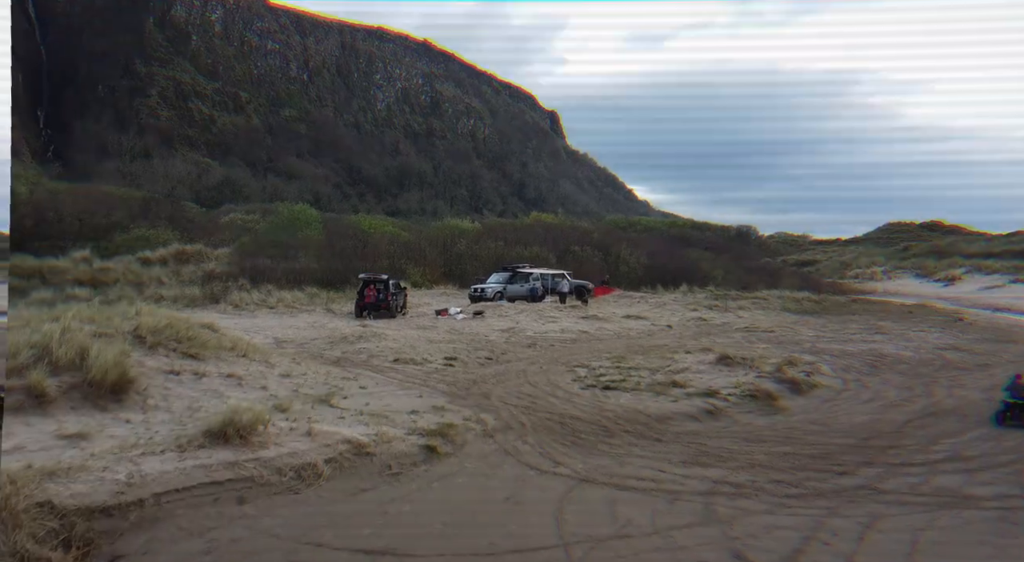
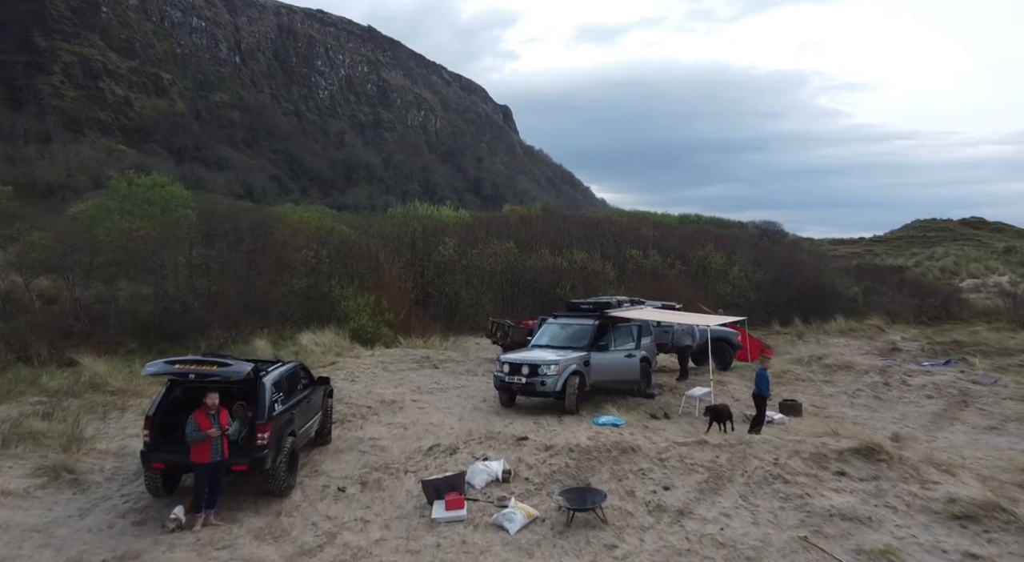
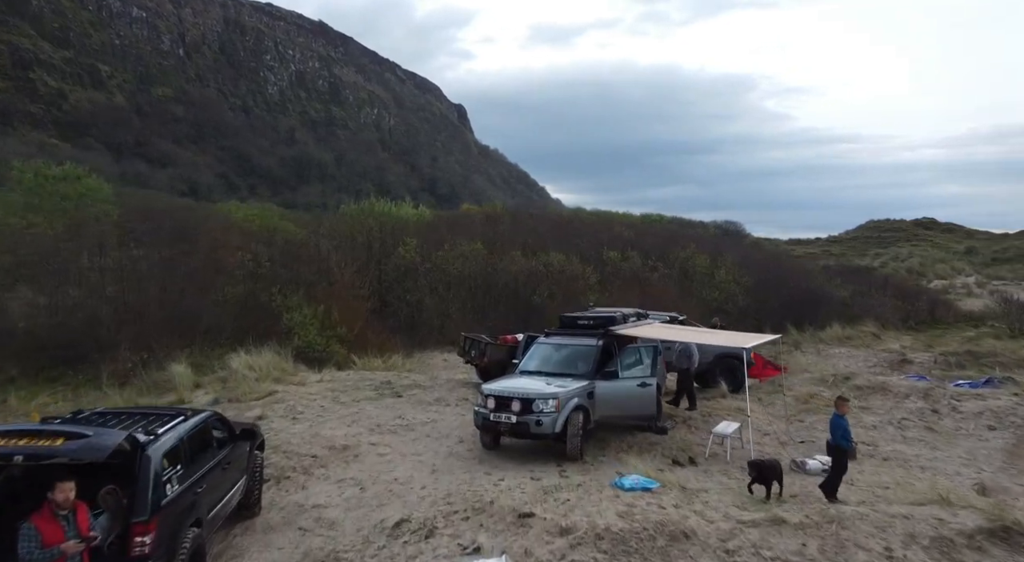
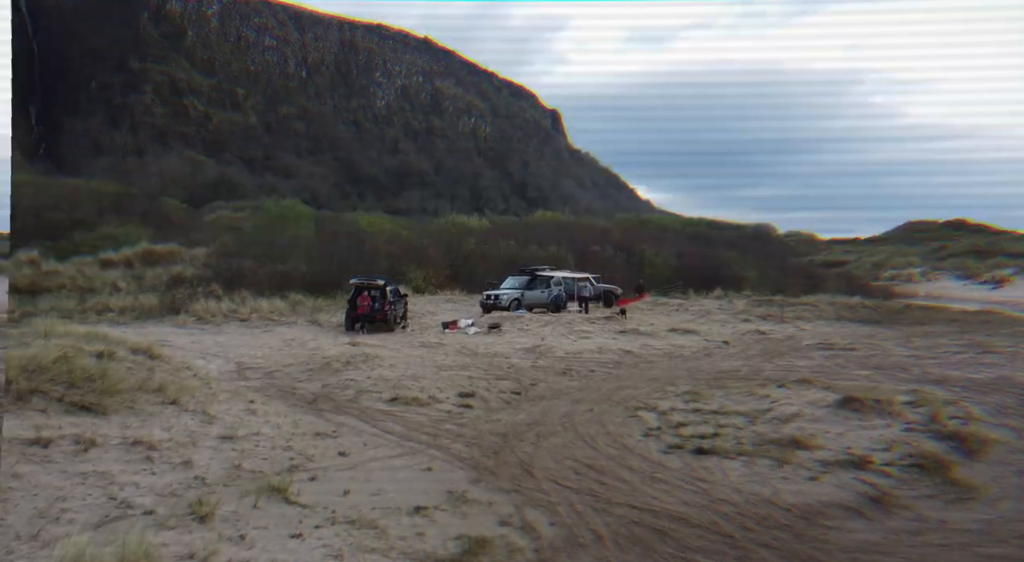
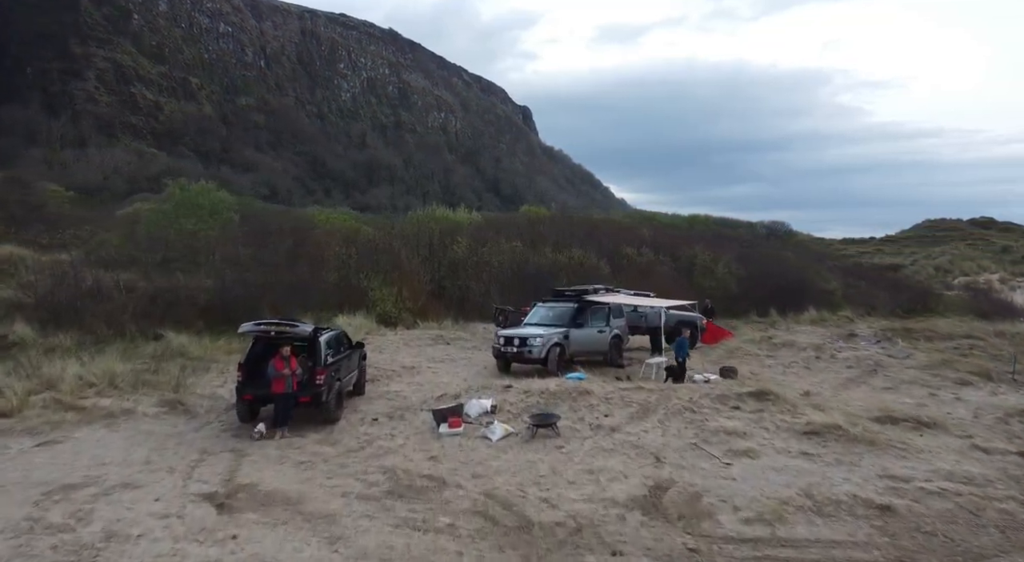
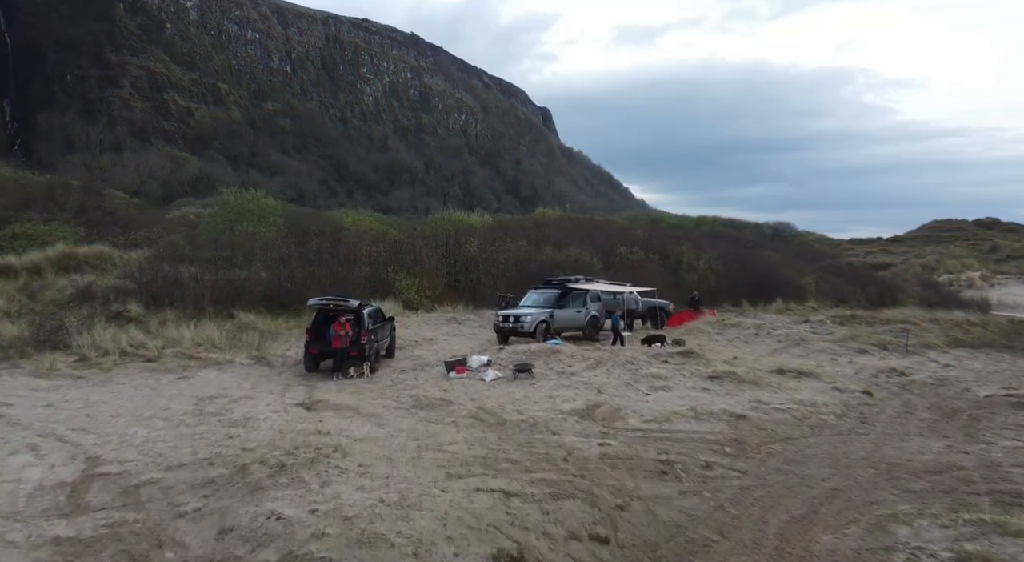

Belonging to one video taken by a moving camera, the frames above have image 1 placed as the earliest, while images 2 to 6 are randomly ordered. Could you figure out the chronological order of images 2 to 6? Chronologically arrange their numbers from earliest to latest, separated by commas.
4, 6, 5, 2, 3
